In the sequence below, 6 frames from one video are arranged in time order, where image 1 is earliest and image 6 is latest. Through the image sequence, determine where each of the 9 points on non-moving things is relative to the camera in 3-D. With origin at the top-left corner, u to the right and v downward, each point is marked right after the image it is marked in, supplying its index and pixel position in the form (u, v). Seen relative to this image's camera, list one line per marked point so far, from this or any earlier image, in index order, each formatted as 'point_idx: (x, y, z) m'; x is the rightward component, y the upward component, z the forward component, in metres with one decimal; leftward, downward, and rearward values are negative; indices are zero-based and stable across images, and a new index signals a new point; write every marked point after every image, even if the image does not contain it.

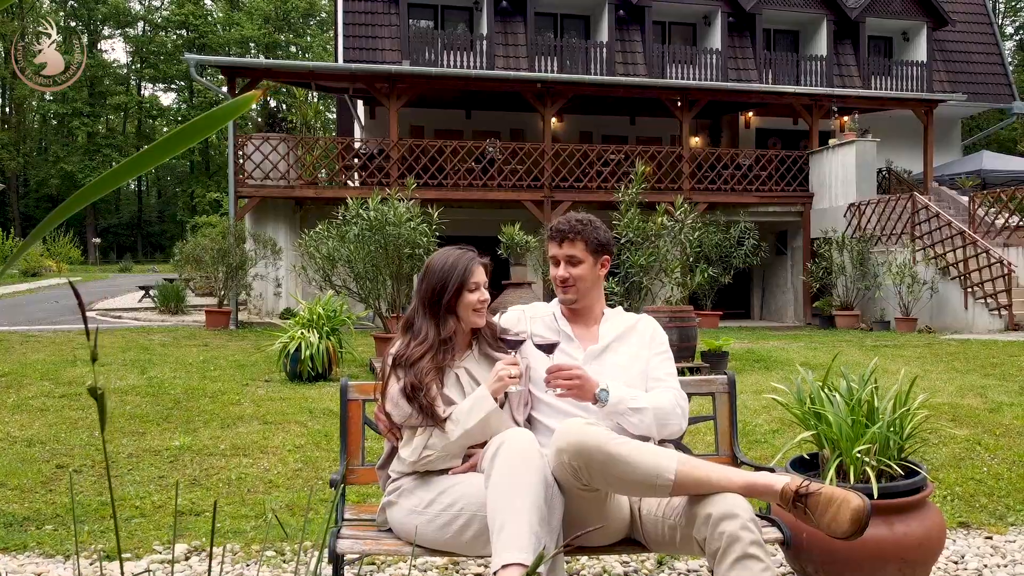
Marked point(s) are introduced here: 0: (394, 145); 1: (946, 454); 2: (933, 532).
0: (-2.1, +2.5, +13.6) m
1: (+2.5, -0.9, +4.6) m
2: (+1.2, -0.7, +2.3) m
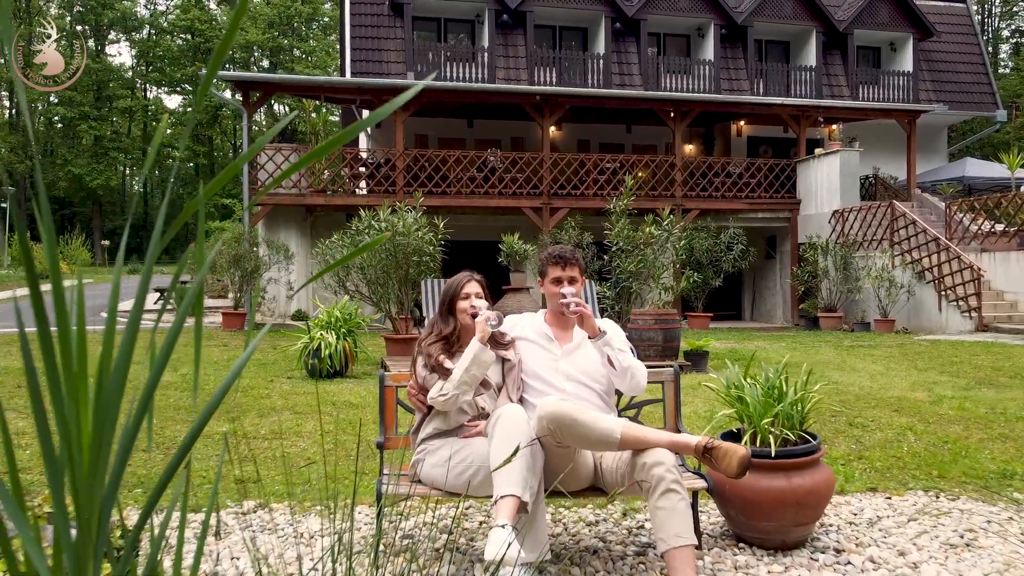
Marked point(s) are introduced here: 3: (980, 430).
0: (-2.1, +2.4, +14.4) m
1: (+2.5, -1.0, +5.4) m
2: (+1.2, -0.8, +3.1) m
3: (+3.3, -1.0, +5.6) m
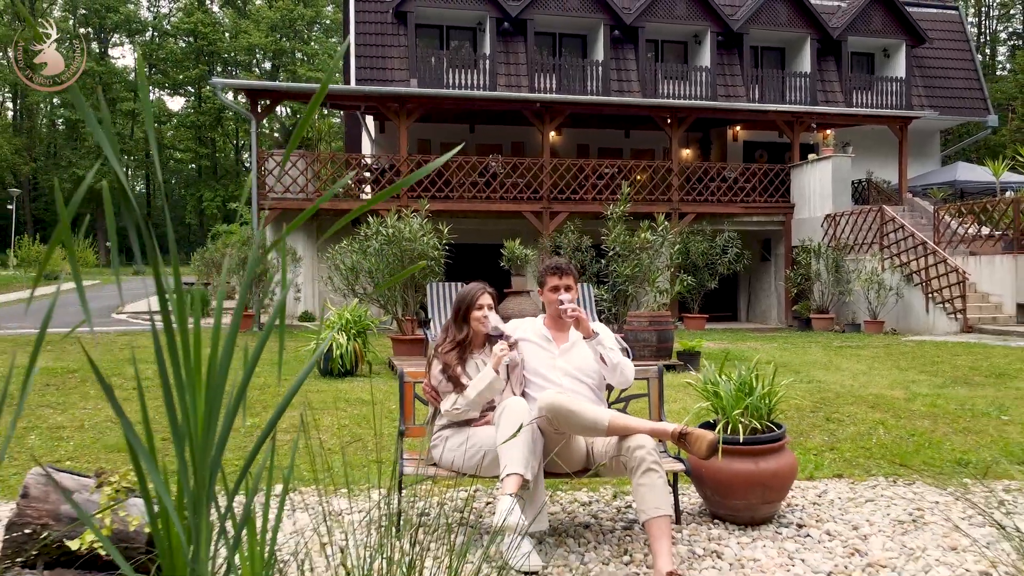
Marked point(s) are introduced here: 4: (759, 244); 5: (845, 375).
0: (-2.1, +2.4, +14.9) m
1: (+2.5, -1.0, +5.9) m
2: (+1.2, -0.8, +3.6) m
3: (+3.3, -1.1, +6.1) m
4: (+5.8, +1.0, +18.5) m
5: (+3.7, -1.0, +8.8) m
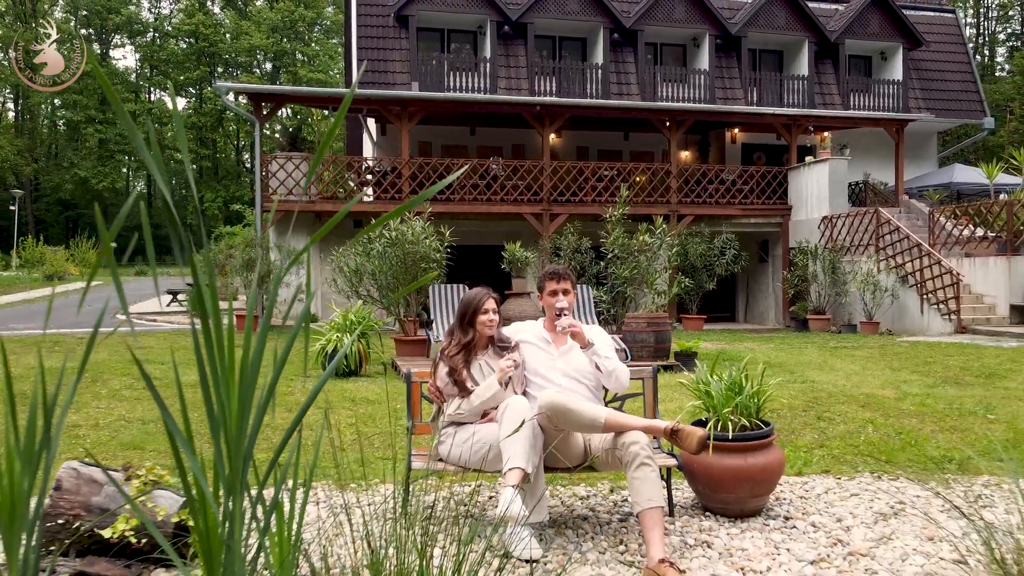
0: (-2.0, +2.4, +15.1) m
1: (+2.5, -1.1, +6.1) m
2: (+1.2, -0.8, +3.8) m
3: (+3.4, -1.1, +6.3) m
4: (+5.8, +1.0, +18.7) m
5: (+3.7, -1.0, +9.0) m
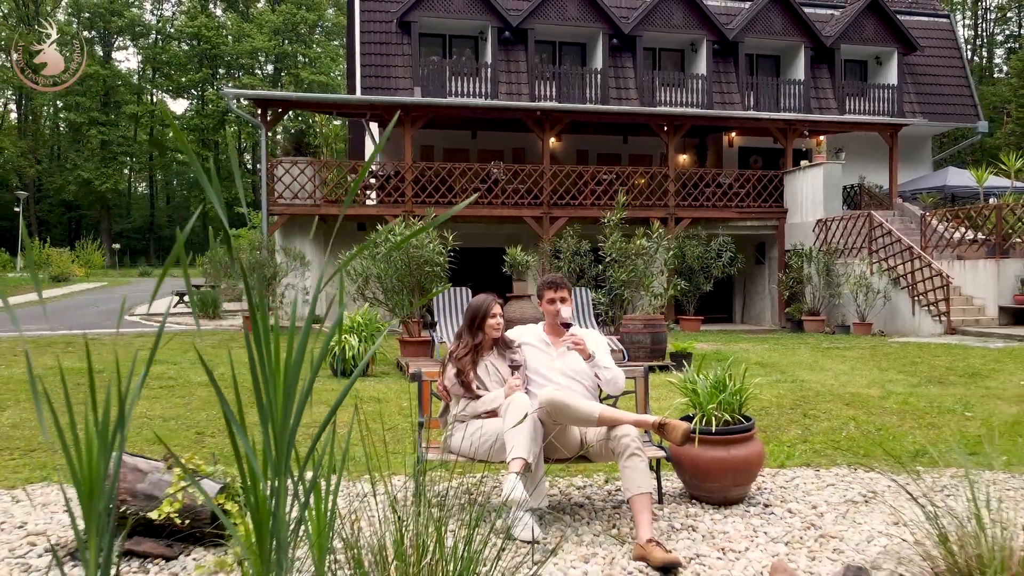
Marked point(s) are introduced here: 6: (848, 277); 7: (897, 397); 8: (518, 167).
0: (-2.0, +2.3, +15.4) m
1: (+2.6, -1.1, +6.4) m
2: (+1.2, -0.9, +4.1) m
3: (+3.4, -1.1, +6.7) m
4: (+5.8, +1.0, +19.1) m
5: (+3.7, -1.0, +9.3) m
6: (+6.7, +0.2, +15.7) m
7: (+3.8, -1.1, +7.8) m
8: (+0.1, +2.4, +16.0) m
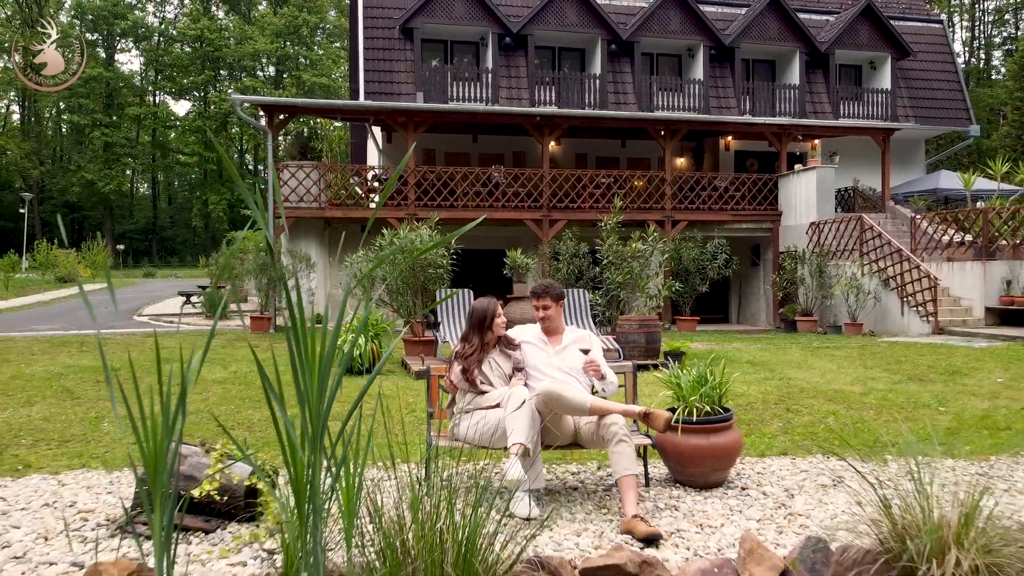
0: (-2.0, +2.3, +15.9) m
1: (+2.6, -1.1, +6.9) m
2: (+1.3, -0.9, +4.6) m
3: (+3.4, -1.1, +7.1) m
4: (+5.8, +0.9, +19.5) m
5: (+3.7, -1.0, +9.7) m
6: (+6.7, +0.2, +16.2) m
7: (+3.8, -1.1, +8.2) m
8: (+0.1, +2.4, +16.5) m
